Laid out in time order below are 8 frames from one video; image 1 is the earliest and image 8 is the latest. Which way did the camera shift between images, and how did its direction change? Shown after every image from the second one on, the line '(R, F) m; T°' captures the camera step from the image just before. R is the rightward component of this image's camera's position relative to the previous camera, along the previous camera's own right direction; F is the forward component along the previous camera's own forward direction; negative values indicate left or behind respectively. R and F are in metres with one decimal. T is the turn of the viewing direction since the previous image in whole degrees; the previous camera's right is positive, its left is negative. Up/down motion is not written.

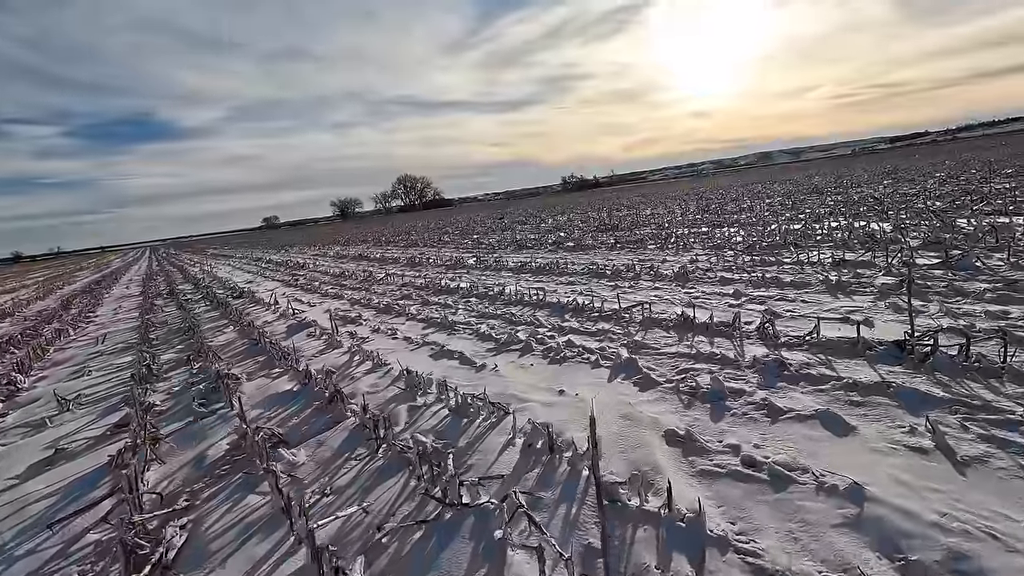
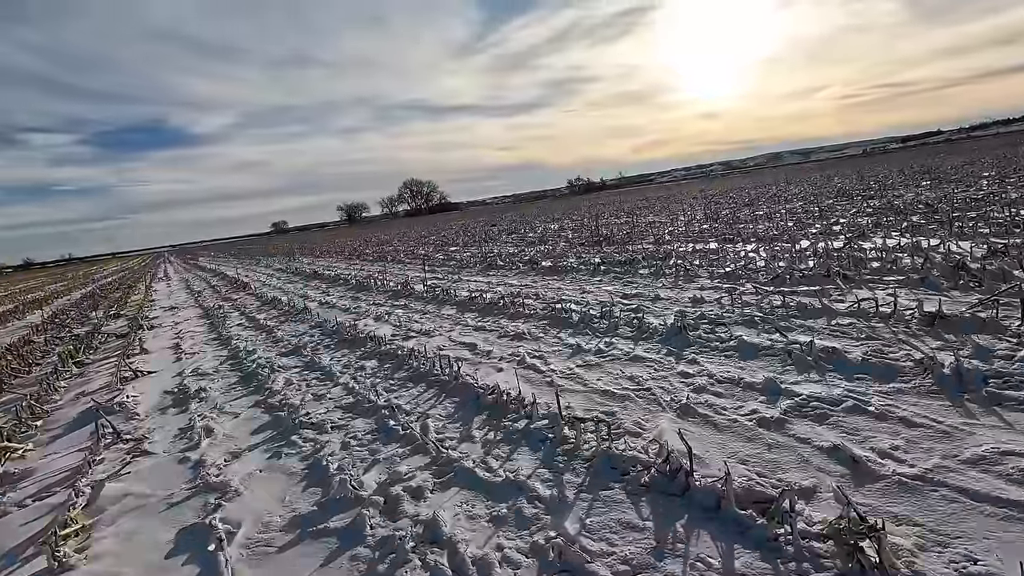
(+1.3, +3.6) m; -1°
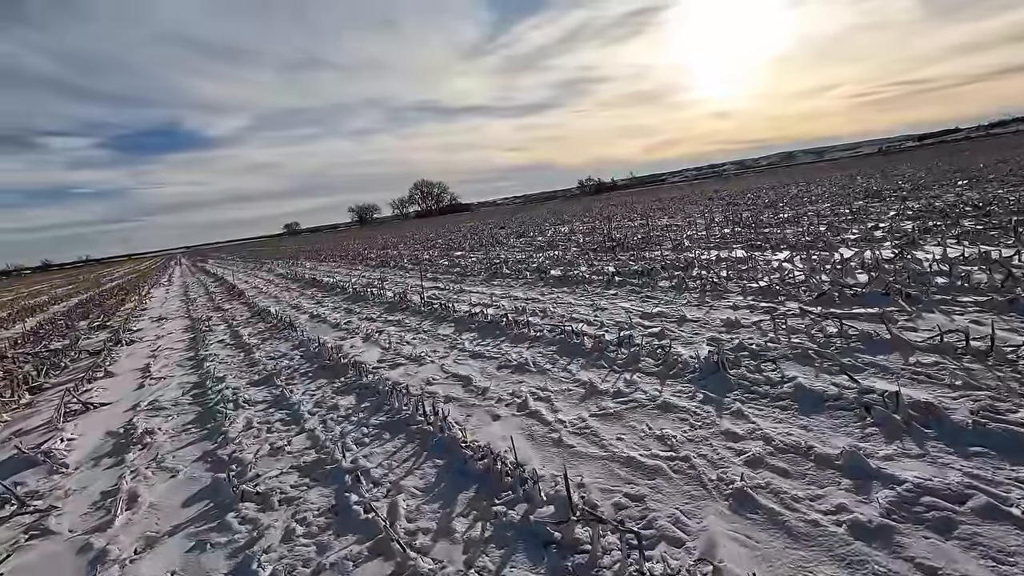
(+0.1, +1.2) m; -1°
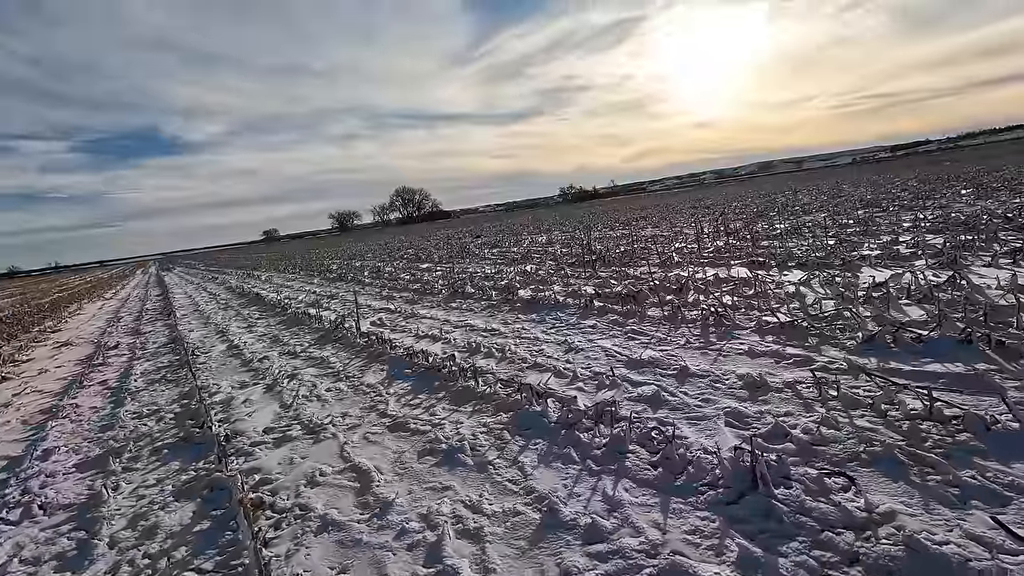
(+0.5, +2.2) m; +2°
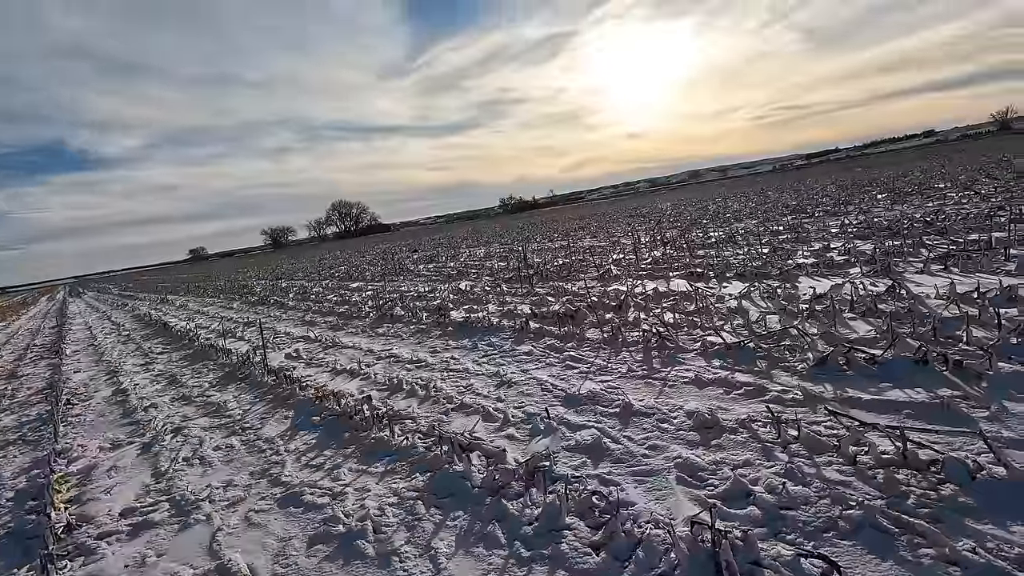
(+0.3, +0.8) m; +6°
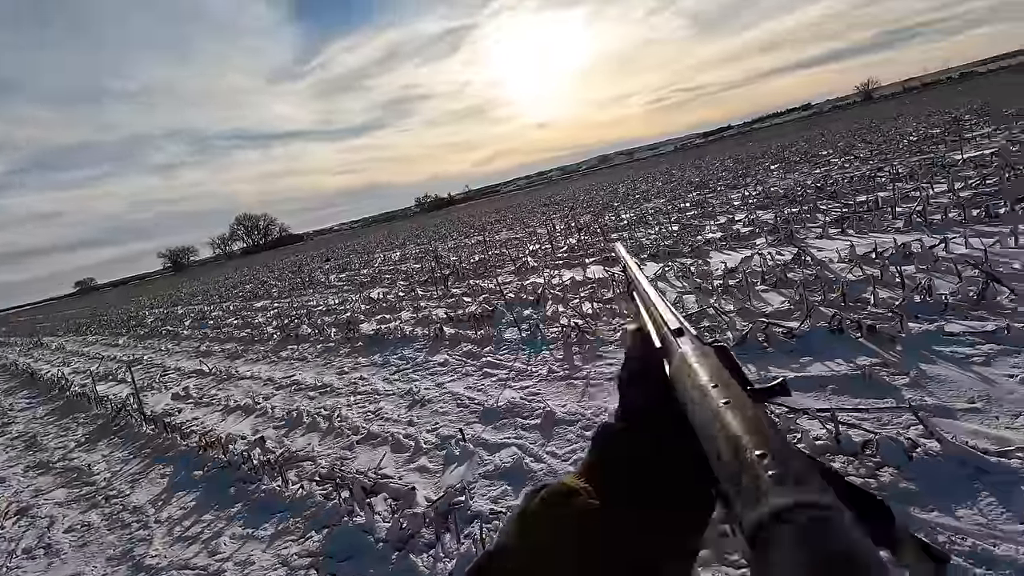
(+0.3, +0.5) m; +8°
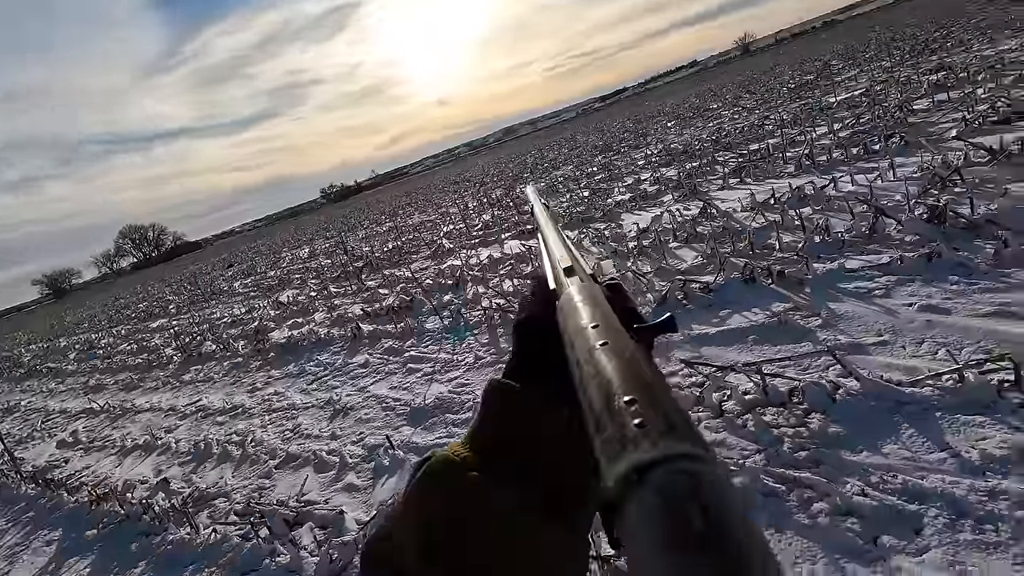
(+0.1, +0.3) m; +8°
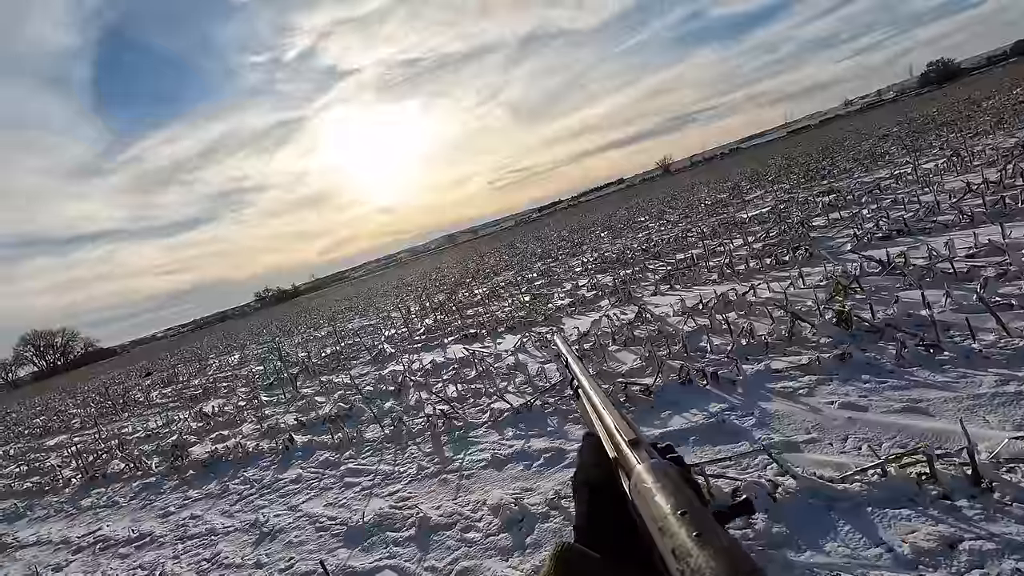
(0.0, -0.1) m; +6°
